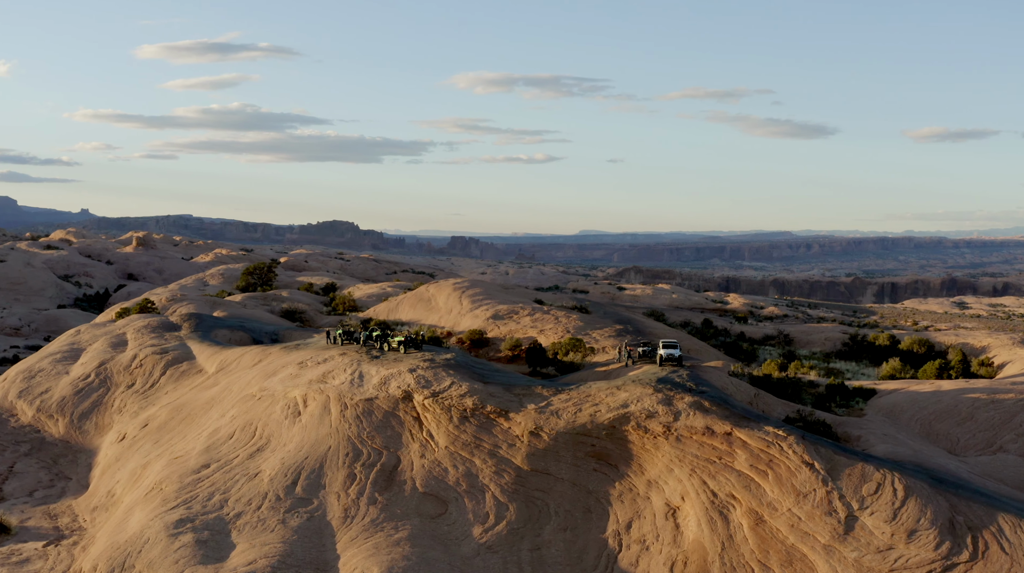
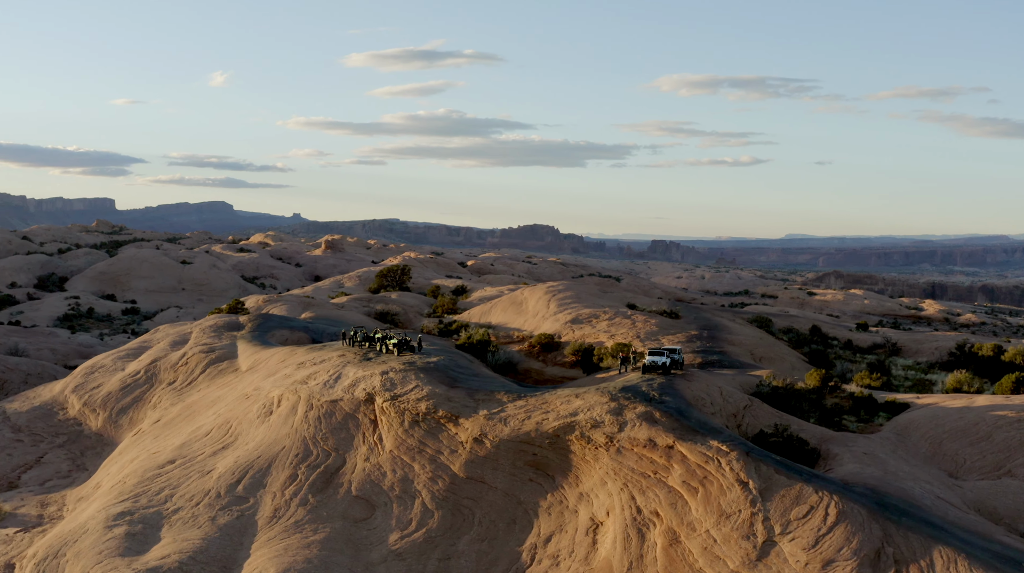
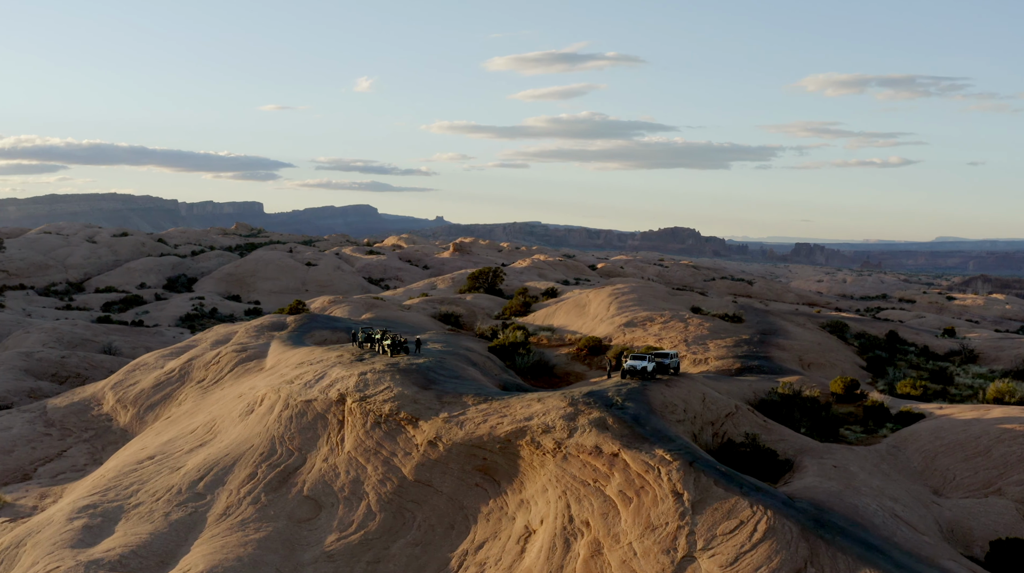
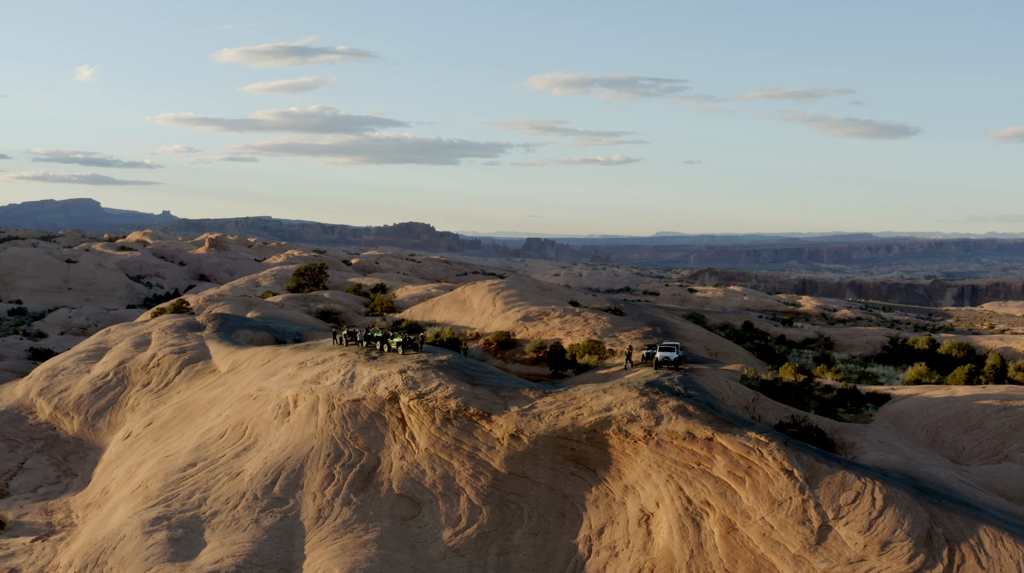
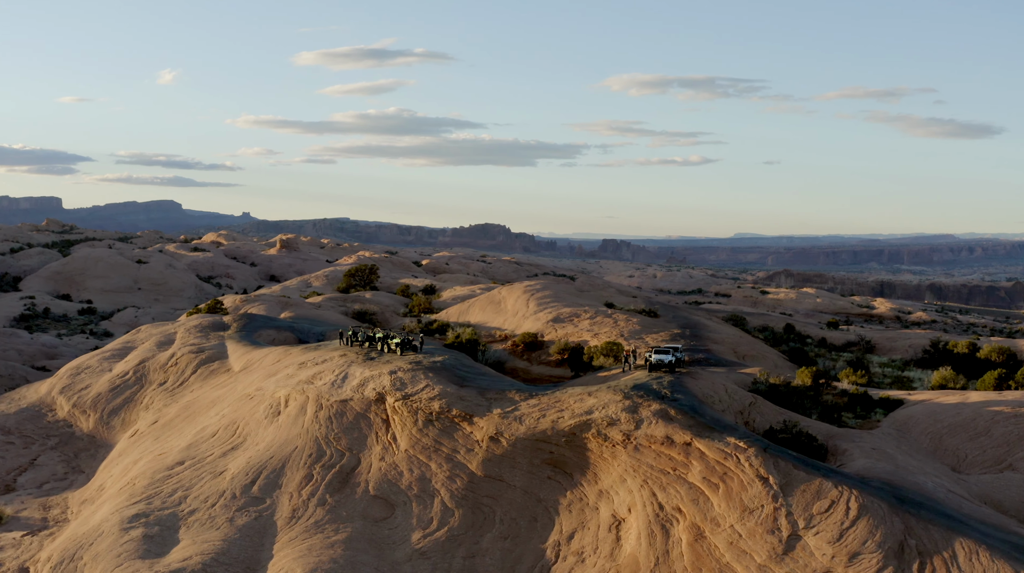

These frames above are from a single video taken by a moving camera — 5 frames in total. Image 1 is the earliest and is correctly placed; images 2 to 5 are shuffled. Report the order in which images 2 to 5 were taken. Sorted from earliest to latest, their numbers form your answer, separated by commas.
4, 5, 2, 3
